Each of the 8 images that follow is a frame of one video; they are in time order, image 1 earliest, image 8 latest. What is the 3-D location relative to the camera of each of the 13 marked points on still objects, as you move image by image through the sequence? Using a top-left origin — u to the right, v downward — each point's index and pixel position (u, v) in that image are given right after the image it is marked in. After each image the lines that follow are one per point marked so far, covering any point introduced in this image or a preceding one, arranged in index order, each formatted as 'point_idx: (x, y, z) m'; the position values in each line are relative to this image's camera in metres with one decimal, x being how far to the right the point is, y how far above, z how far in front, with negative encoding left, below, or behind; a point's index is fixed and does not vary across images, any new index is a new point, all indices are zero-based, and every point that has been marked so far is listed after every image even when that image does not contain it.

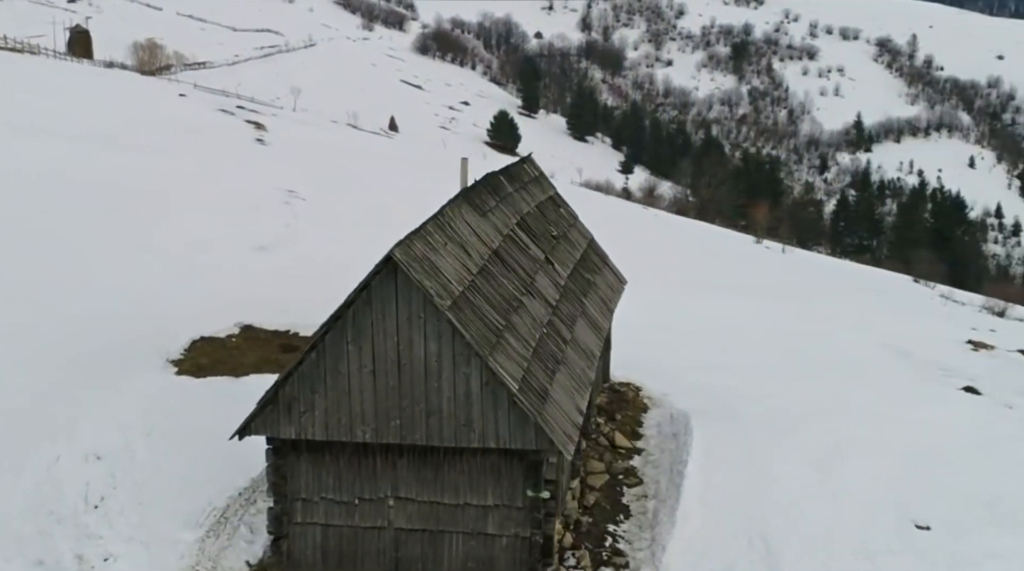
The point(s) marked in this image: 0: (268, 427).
0: (-2.6, -1.5, +10.4) m
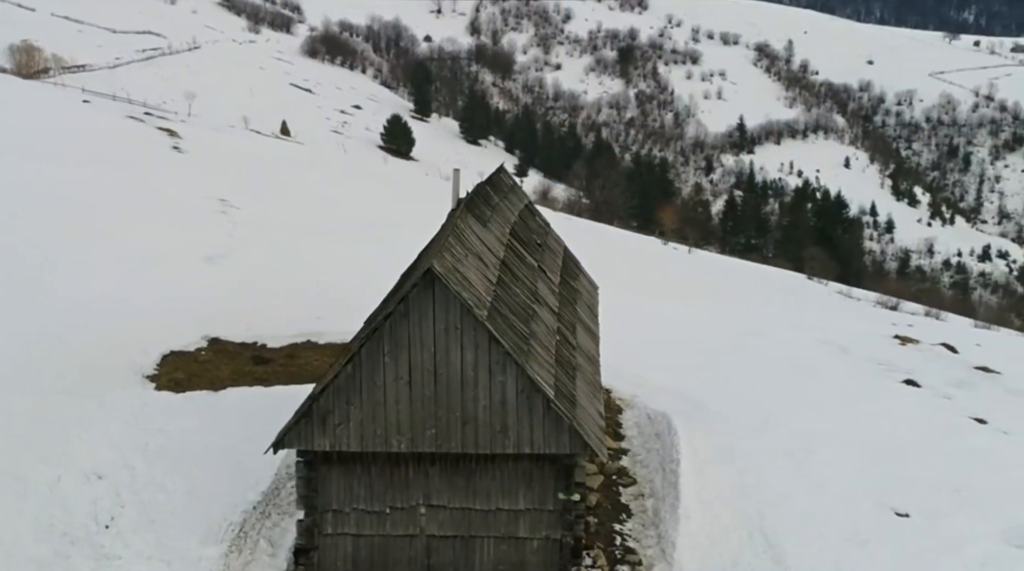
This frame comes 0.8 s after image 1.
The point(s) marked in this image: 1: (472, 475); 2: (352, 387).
0: (-2.3, -1.7, +10.5) m
1: (-0.4, -2.1, +10.8) m
2: (-1.7, -1.1, +10.3) m
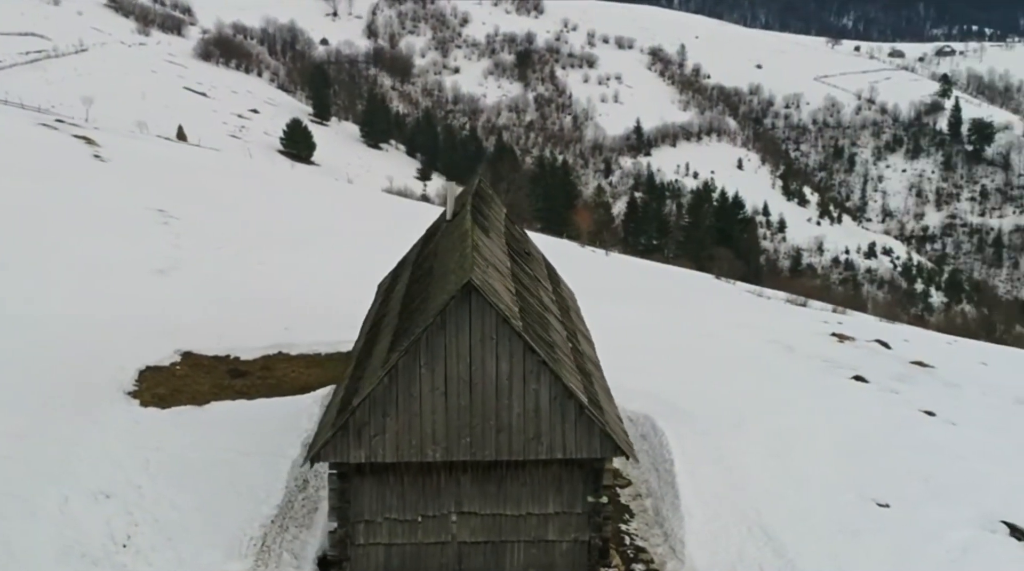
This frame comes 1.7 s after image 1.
0: (-1.9, -1.8, +10.5) m
1: (-0.1, -2.2, +11.1) m
2: (-1.3, -1.2, +10.5) m
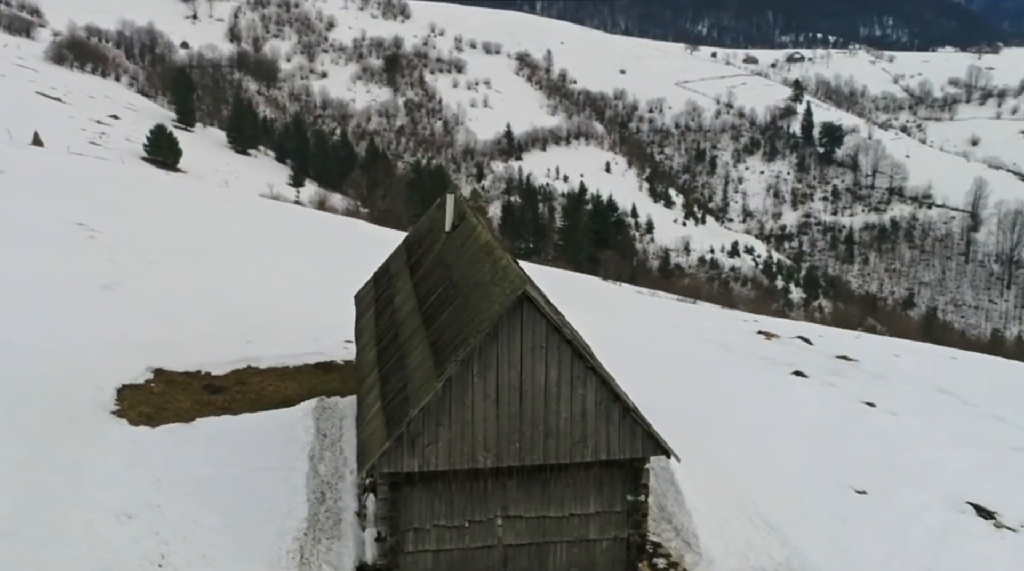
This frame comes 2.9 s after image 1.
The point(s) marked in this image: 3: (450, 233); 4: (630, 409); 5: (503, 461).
0: (-1.3, -2.0, +10.7) m
1: (+0.4, -2.3, +11.4) m
2: (-0.8, -1.4, +10.7) m
3: (-1.0, +0.8, +15.7) m
4: (+1.3, -1.4, +11.0) m
5: (-0.1, -2.0, +11.0) m
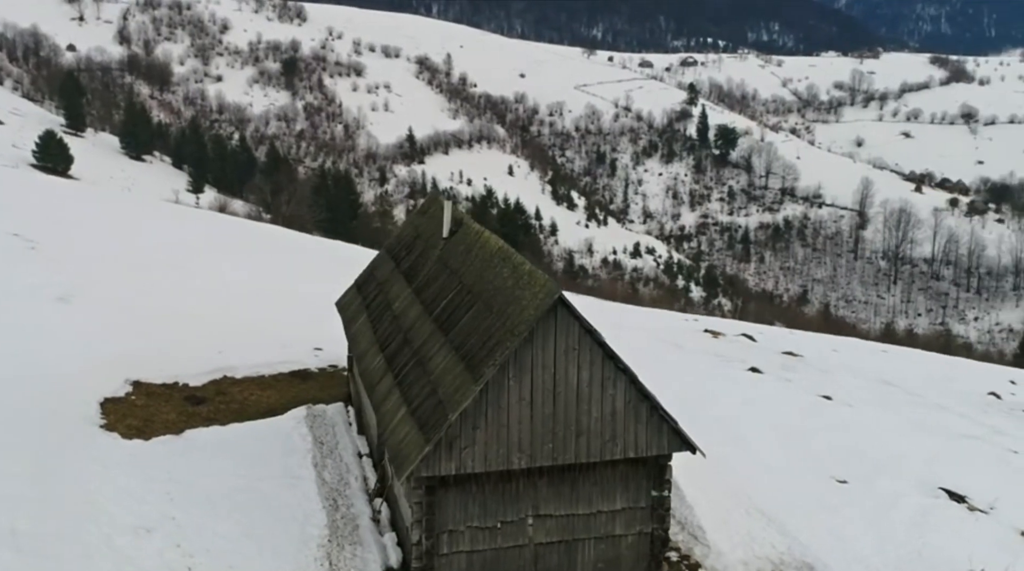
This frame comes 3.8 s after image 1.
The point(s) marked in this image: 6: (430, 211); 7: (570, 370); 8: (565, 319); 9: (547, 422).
0: (-0.9, -2.0, +10.9) m
1: (+0.8, -2.4, +11.7) m
2: (-0.4, -1.4, +10.9) m
3: (-1.1, +0.8, +15.9) m
4: (+1.7, -1.4, +11.4) m
5: (+0.3, -2.0, +11.2) m
6: (-1.6, +1.4, +18.6) m
7: (+0.7, -1.0, +11.1) m
8: (+0.6, -0.4, +11.0) m
9: (+0.4, -1.6, +11.2) m
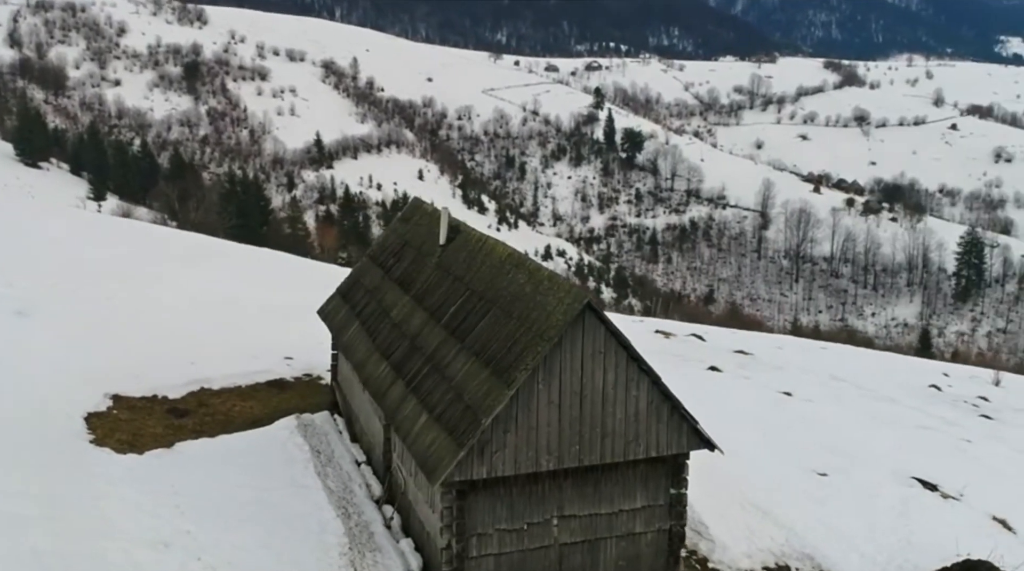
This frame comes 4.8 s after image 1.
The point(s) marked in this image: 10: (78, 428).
0: (-0.6, -2.1, +11.1) m
1: (+1.1, -2.5, +12.0) m
2: (0.0, -1.5, +11.2) m
3: (-1.1, +0.6, +16.1) m
4: (+2.0, -1.5, +11.8) m
5: (+0.6, -2.1, +11.5) m
6: (-1.9, +1.3, +18.8) m
7: (+1.0, -1.0, +11.4) m
8: (+0.9, -0.5, +11.3) m
9: (+0.7, -1.7, +11.5) m
10: (-7.7, -2.5, +17.1) m
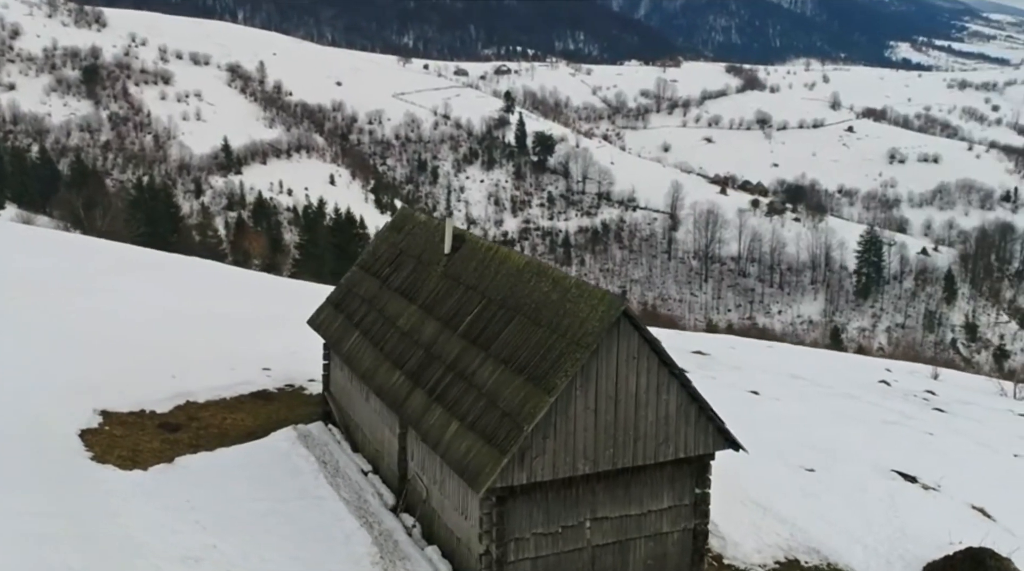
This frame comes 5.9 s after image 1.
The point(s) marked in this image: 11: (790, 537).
0: (-0.1, -2.2, +11.3) m
1: (+1.5, -2.5, +12.4) m
2: (+0.4, -1.6, +11.4) m
3: (-1.0, +0.5, +16.2) m
4: (+2.4, -1.6, +12.2) m
5: (+1.1, -2.2, +11.8) m
6: (-2.0, +1.1, +18.9) m
7: (+1.4, -1.1, +11.8) m
8: (+1.4, -0.5, +11.6) m
9: (+1.2, -1.8, +11.8) m
10: (-7.6, -2.8, +16.8) m
11: (+4.5, -4.1, +15.5) m
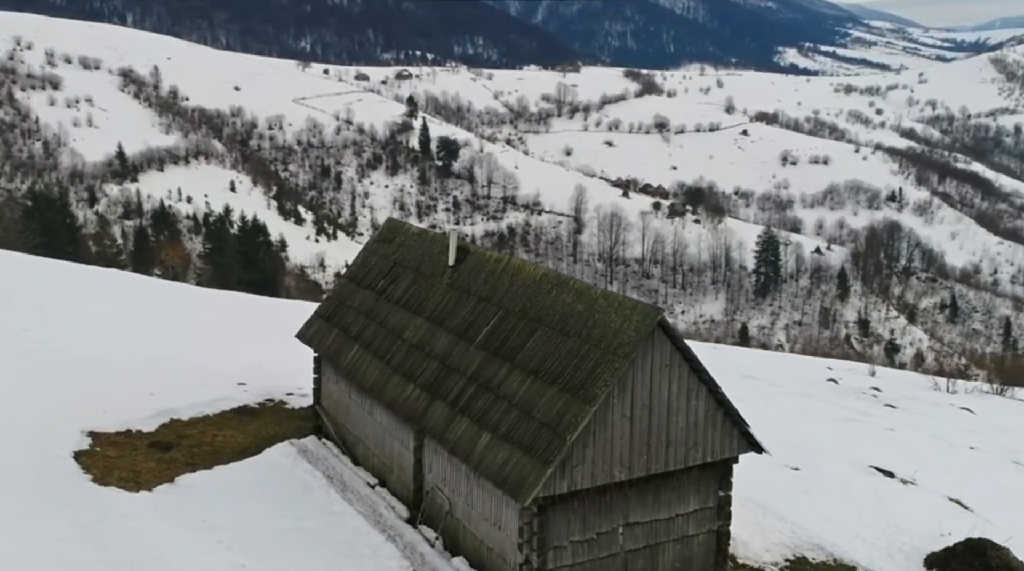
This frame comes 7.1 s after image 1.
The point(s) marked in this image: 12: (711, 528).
0: (+0.4, -2.4, +11.5) m
1: (+1.9, -2.7, +12.7) m
2: (+0.9, -1.8, +11.7) m
3: (-0.9, +0.3, +16.4) m
4: (+2.9, -1.7, +12.6) m
5: (+1.5, -2.4, +12.1) m
6: (-2.1, +0.9, +18.9) m
7: (+1.9, -1.3, +12.1) m
8: (+1.8, -0.7, +11.9) m
9: (+1.6, -1.9, +12.1) m
10: (-7.5, -3.1, +16.4) m
11: (+4.7, -4.2, +16.1) m
12: (+2.7, -3.3, +13.2) m
